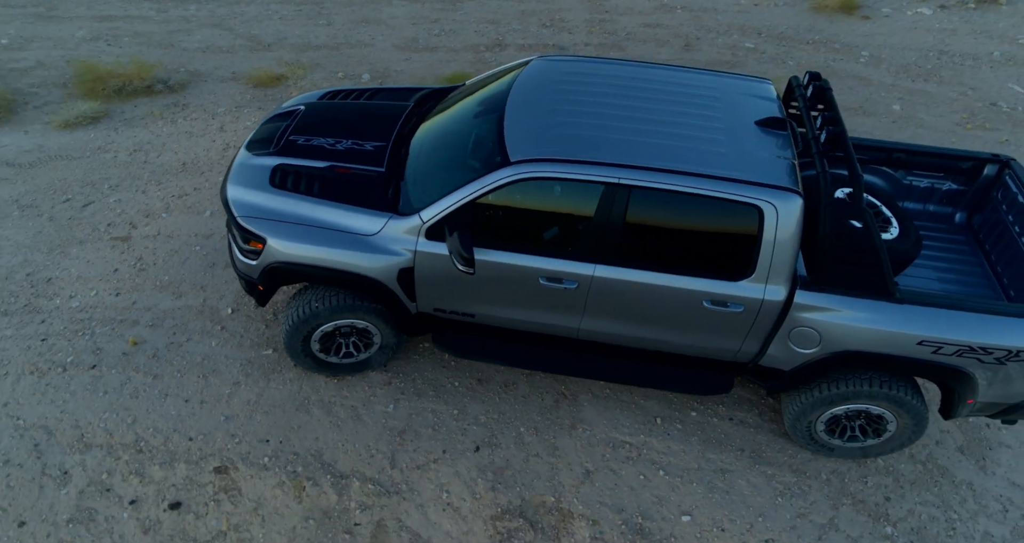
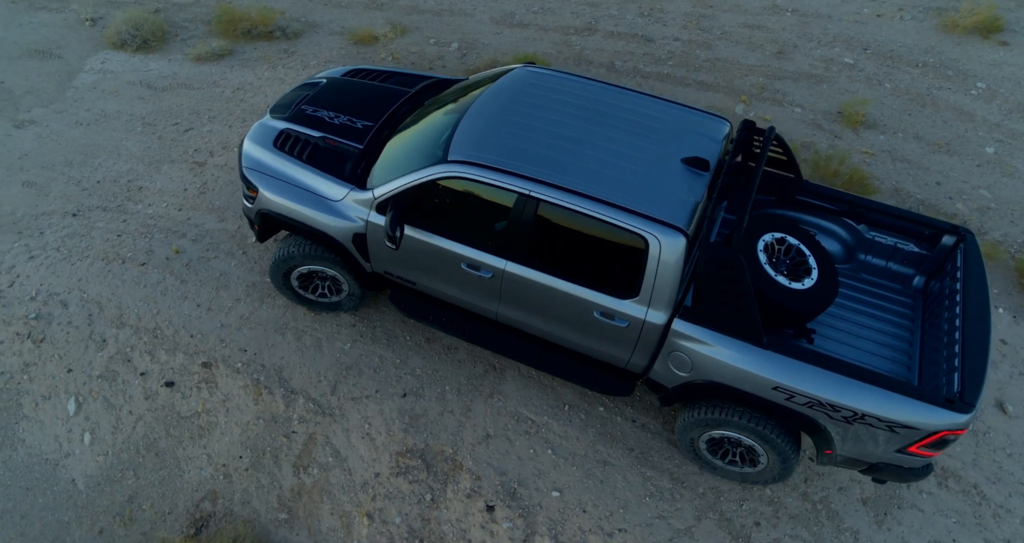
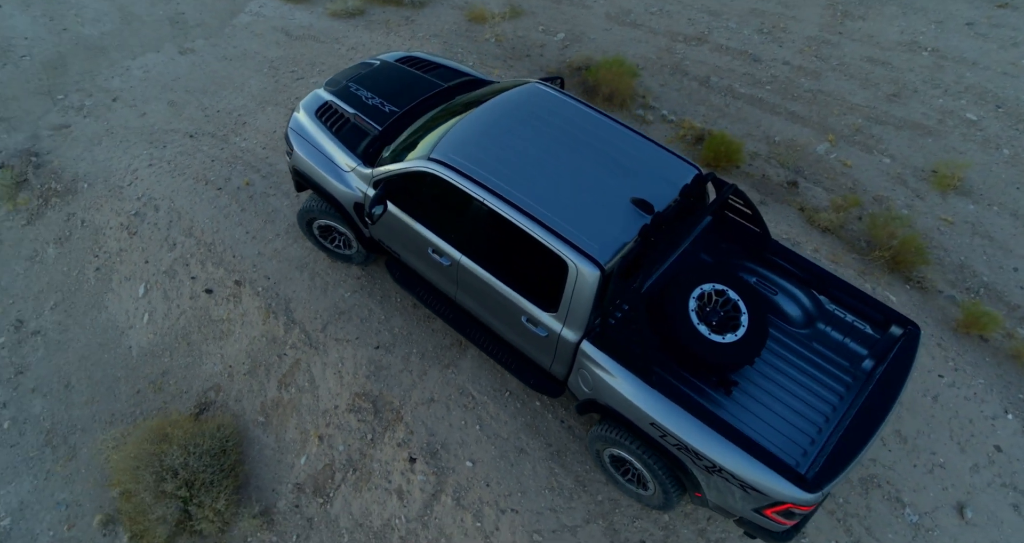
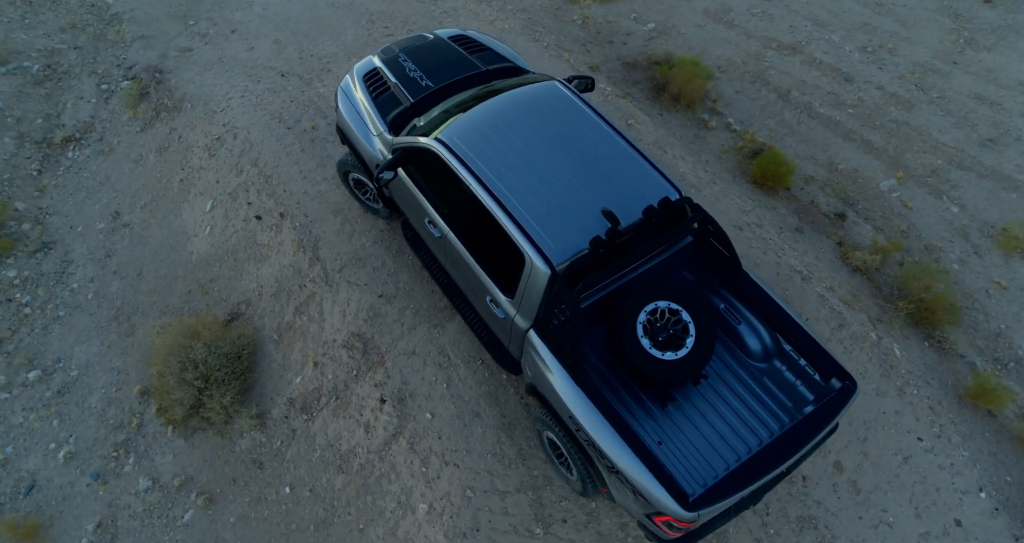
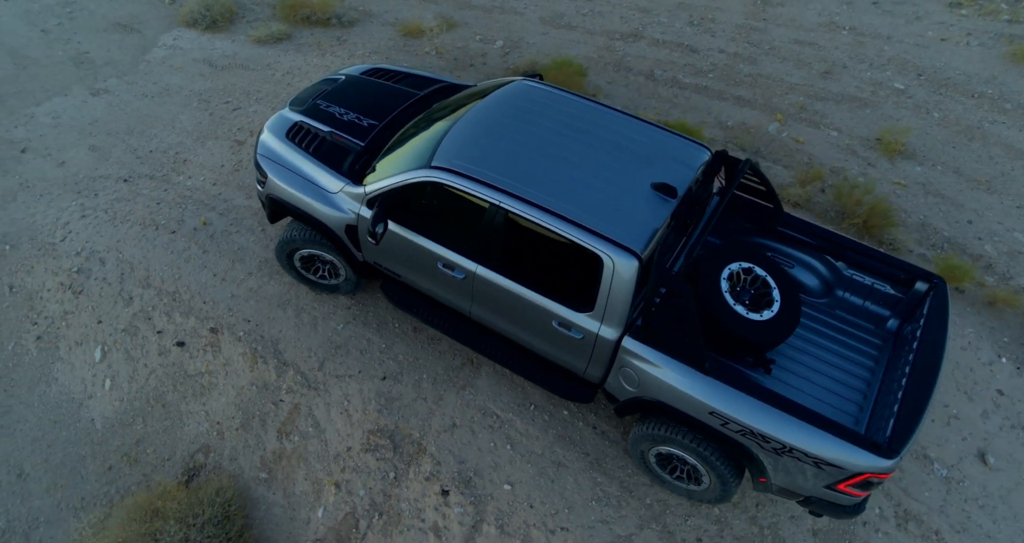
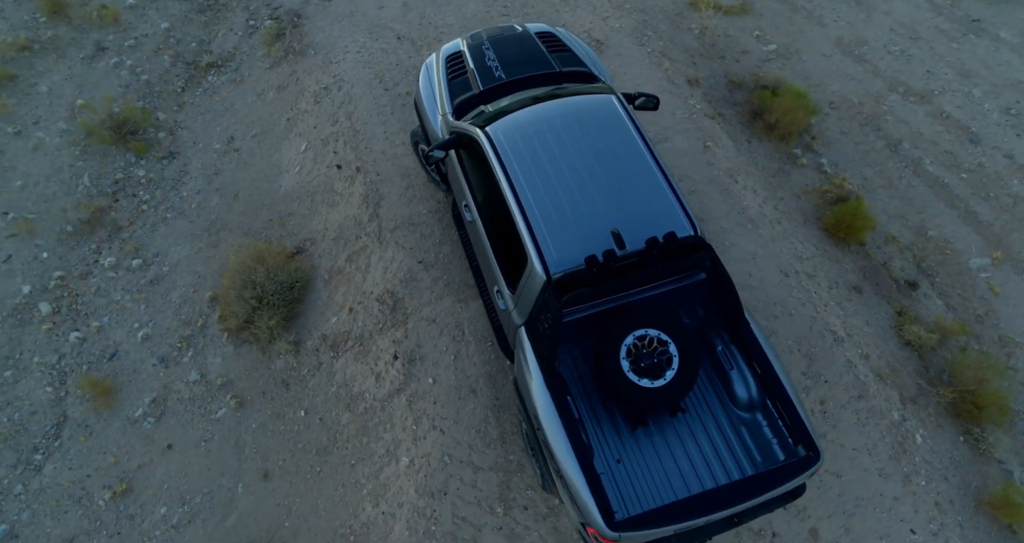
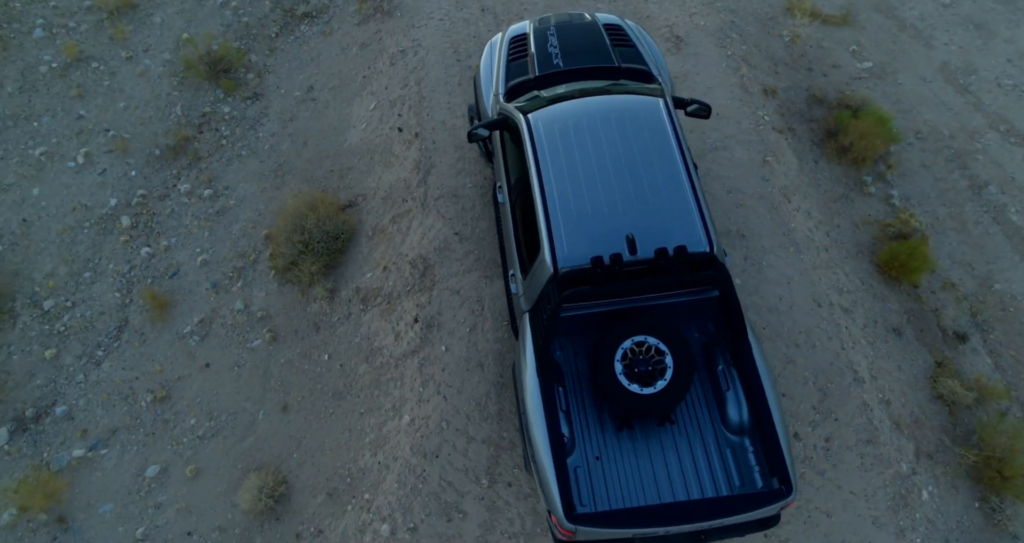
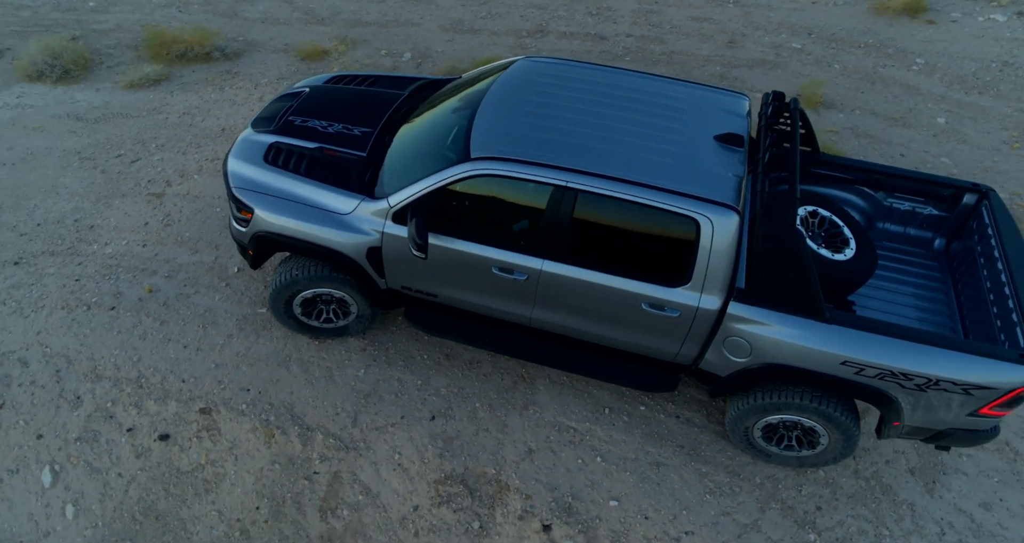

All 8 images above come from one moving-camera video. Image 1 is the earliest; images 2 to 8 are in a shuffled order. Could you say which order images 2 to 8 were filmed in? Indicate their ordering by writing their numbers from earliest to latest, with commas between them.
8, 2, 5, 3, 4, 6, 7
